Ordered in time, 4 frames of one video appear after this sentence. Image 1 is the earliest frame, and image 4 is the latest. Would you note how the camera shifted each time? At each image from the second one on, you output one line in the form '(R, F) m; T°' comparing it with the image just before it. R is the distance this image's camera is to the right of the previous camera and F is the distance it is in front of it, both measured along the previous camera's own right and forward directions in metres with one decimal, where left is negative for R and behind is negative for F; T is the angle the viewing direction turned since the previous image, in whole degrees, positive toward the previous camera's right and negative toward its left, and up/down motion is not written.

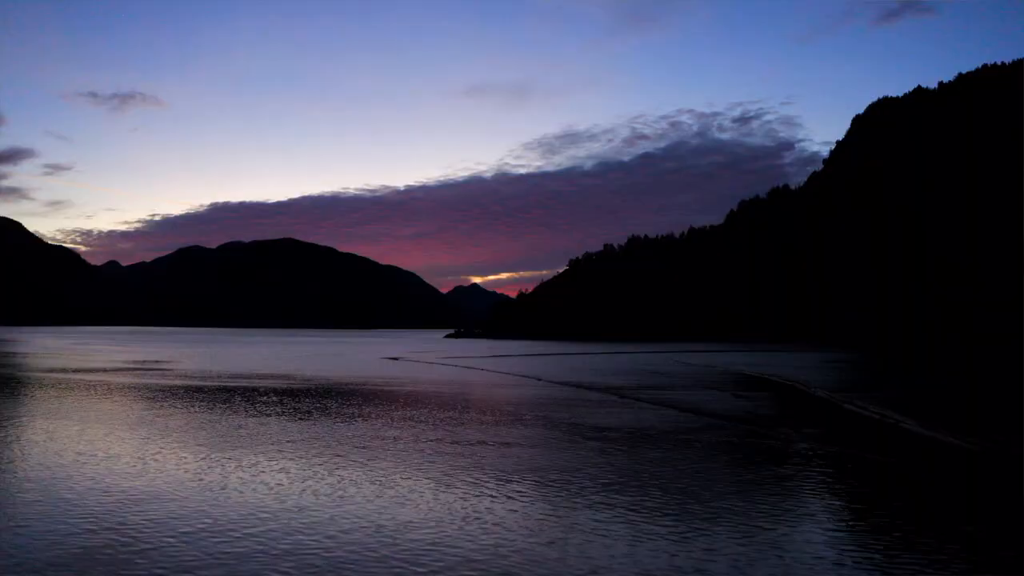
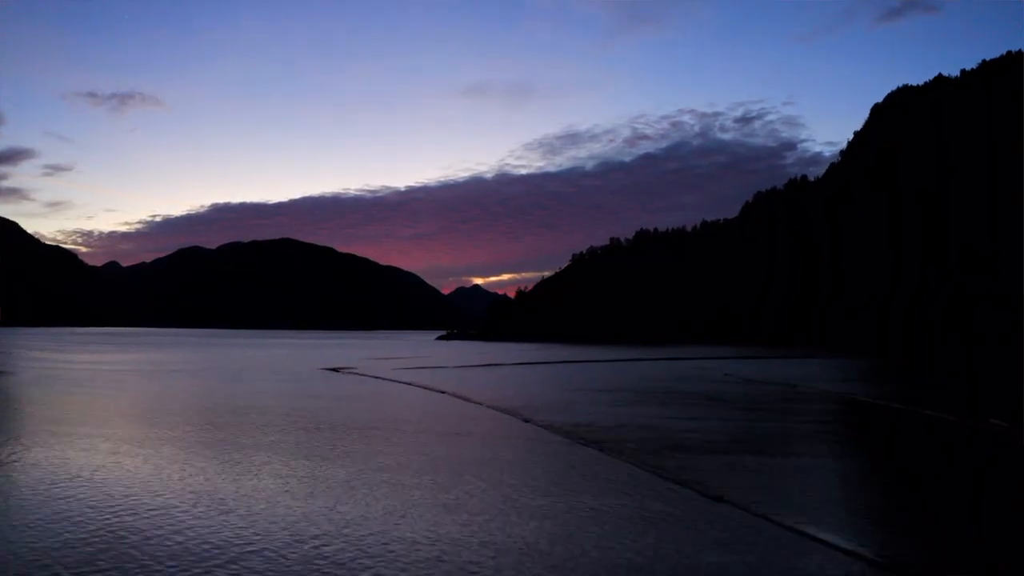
(+0.1, +1.2) m; 0°
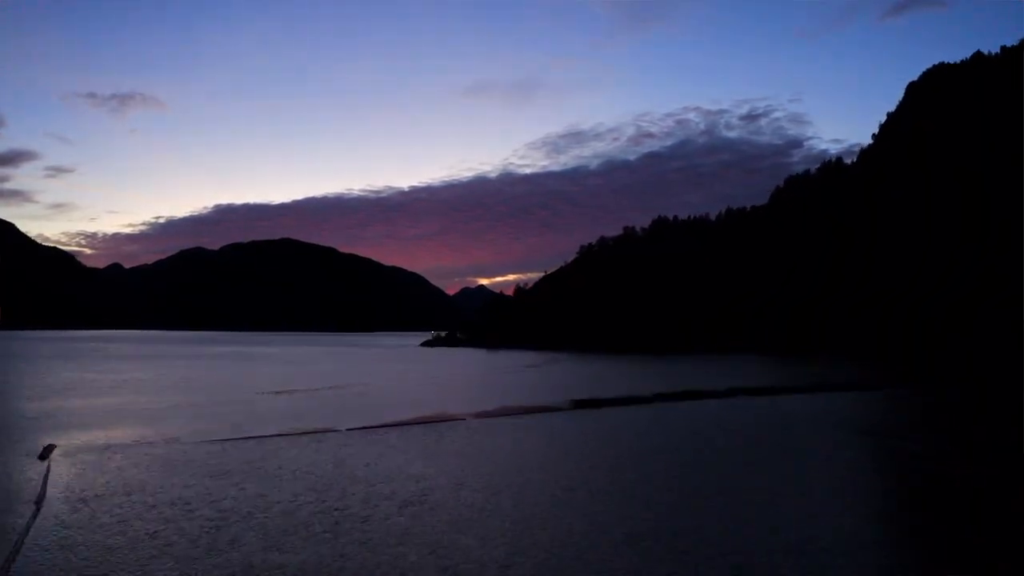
(+0.1, +2.0) m; 0°
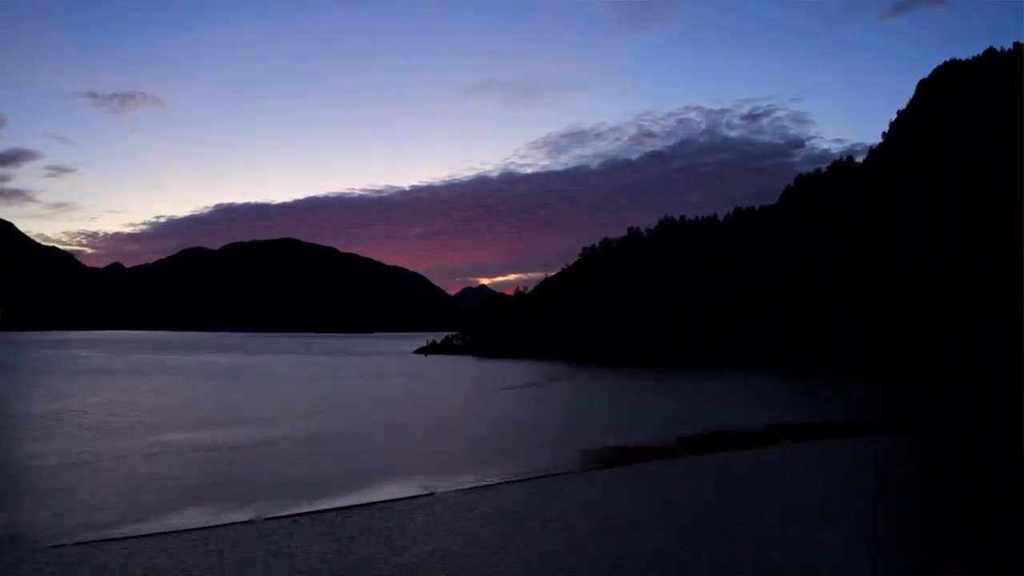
(0.0, +0.5) m; 0°
